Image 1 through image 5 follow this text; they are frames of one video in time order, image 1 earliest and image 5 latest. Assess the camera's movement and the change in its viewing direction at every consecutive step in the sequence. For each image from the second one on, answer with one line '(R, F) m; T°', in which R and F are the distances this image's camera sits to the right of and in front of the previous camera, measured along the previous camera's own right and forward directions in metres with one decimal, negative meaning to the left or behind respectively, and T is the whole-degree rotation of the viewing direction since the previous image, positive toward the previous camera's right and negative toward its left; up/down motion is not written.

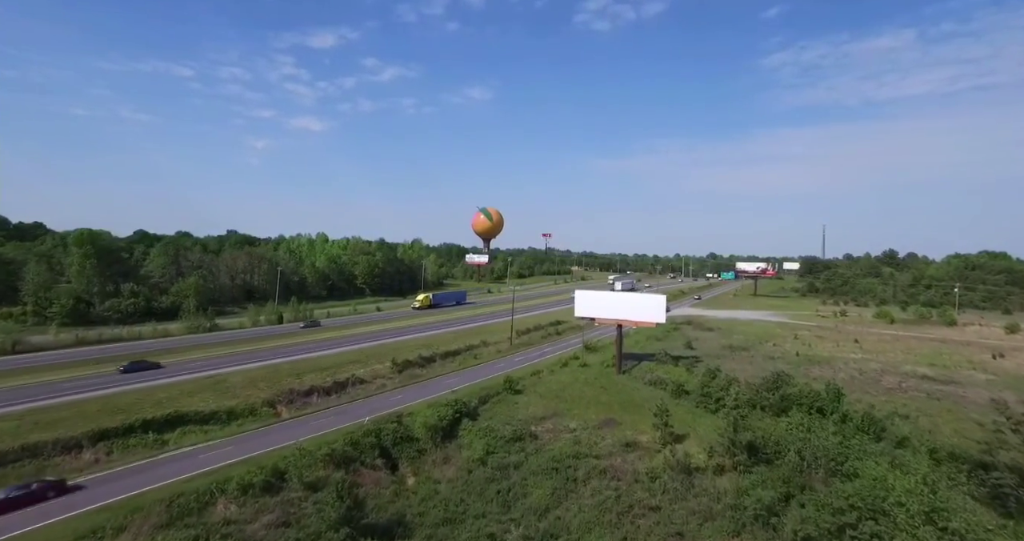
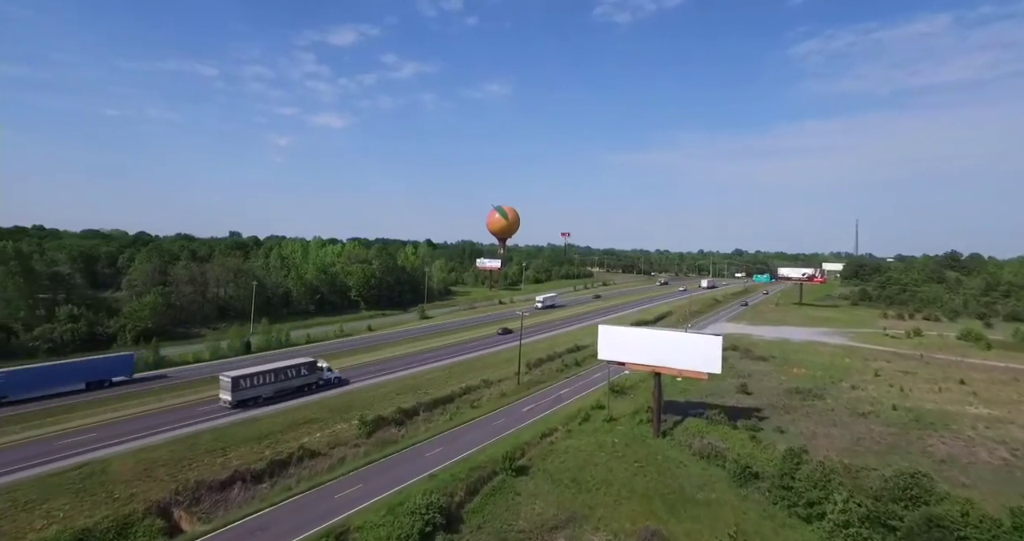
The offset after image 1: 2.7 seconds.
(+1.1, +13.9) m; -2°
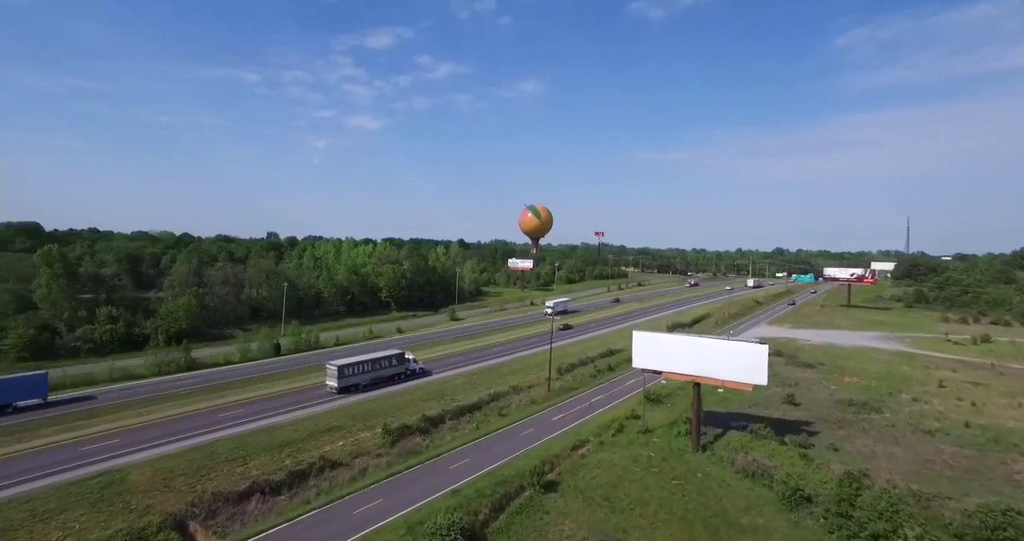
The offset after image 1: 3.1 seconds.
(+0.3, +2.1) m; -3°
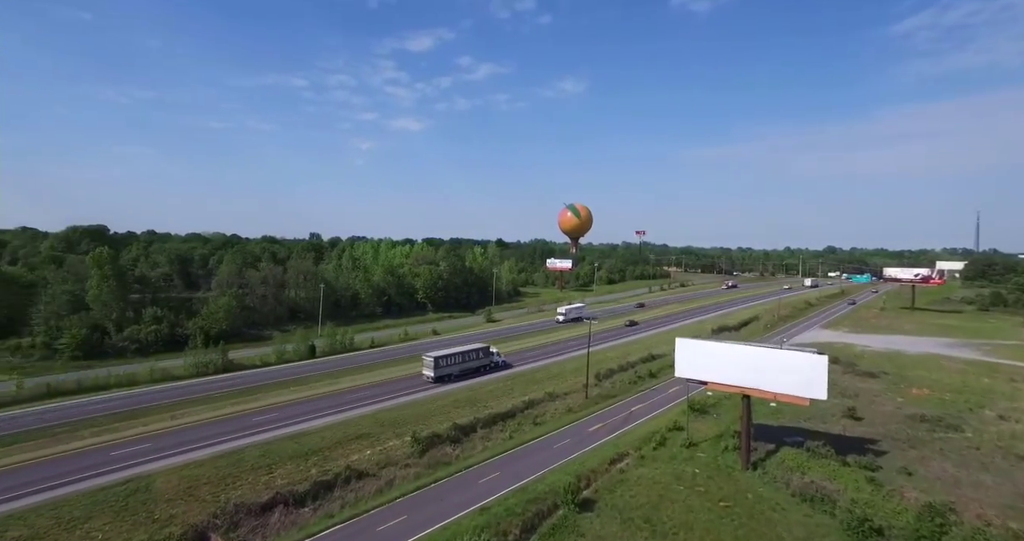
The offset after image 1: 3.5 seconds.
(+0.4, +2.1) m; -4°
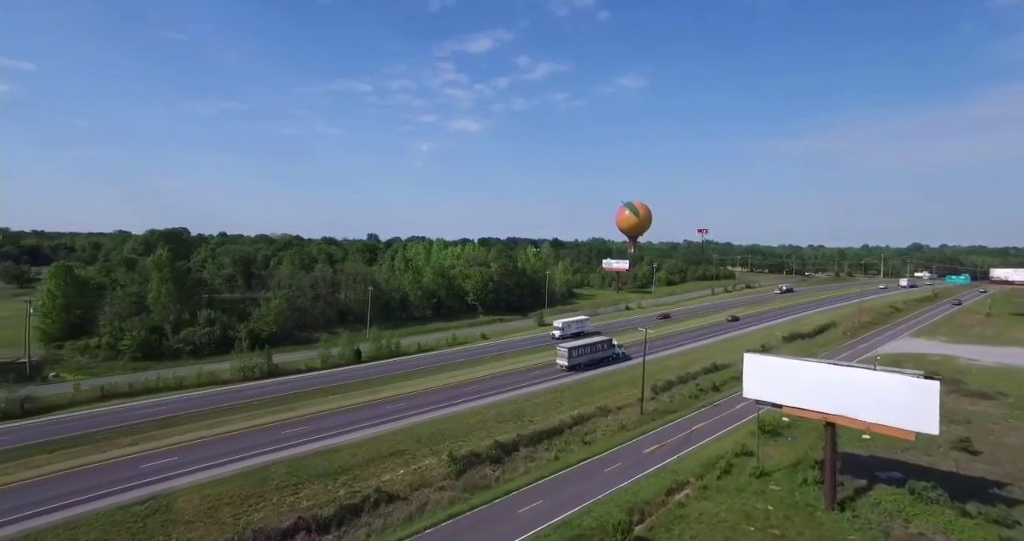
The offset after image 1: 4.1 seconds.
(+0.8, +3.7) m; -5°
